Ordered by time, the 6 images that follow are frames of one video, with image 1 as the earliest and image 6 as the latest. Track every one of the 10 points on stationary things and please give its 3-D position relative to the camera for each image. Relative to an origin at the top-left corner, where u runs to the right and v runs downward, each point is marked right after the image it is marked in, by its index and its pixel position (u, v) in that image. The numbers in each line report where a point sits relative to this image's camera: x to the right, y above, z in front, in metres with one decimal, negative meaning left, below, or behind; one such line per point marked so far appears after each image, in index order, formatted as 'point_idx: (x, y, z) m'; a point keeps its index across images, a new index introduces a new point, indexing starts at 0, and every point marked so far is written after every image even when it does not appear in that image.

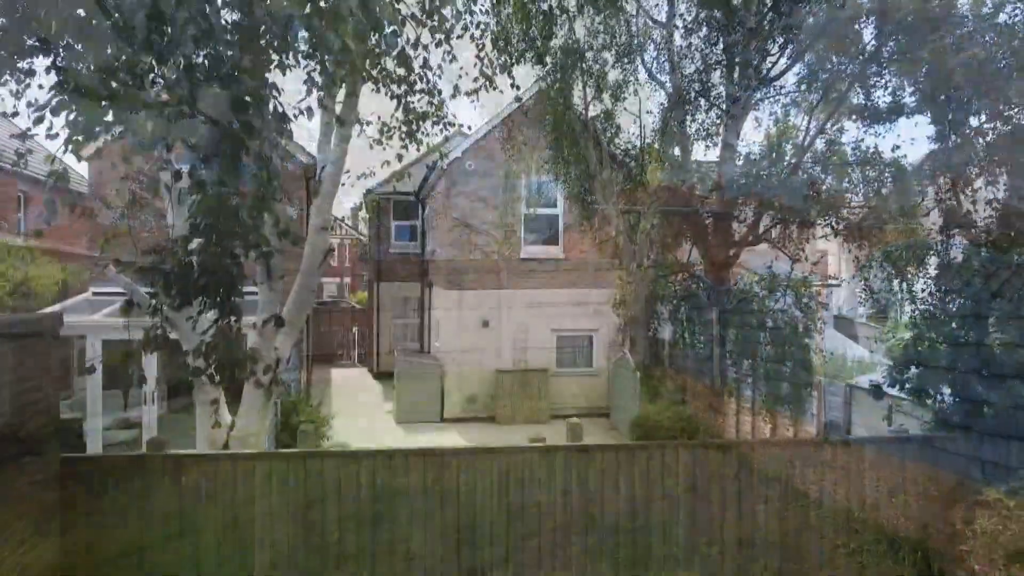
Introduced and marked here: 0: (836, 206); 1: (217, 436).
0: (+3.0, +0.8, +5.6) m
1: (-2.4, -1.2, +5.1) m
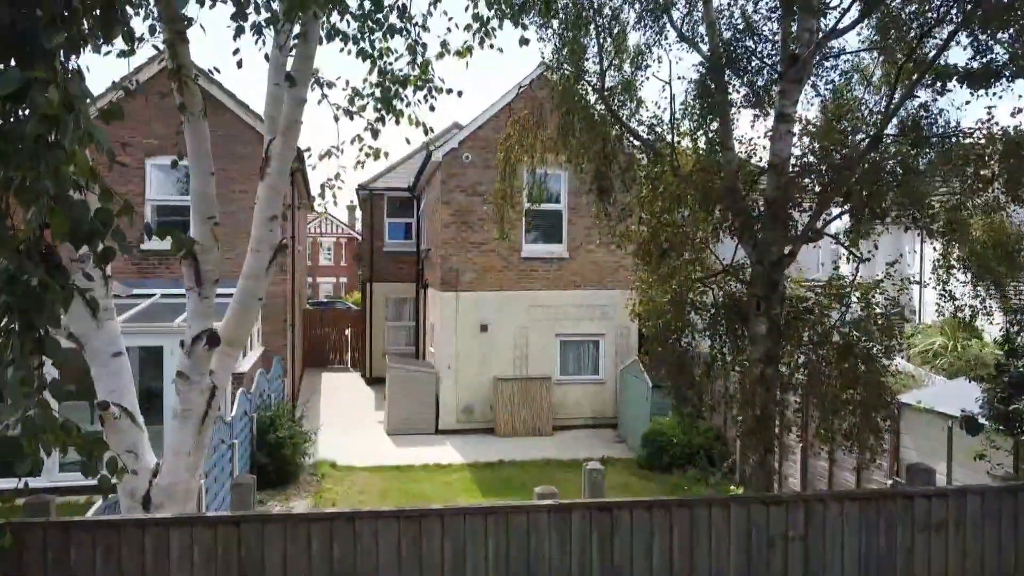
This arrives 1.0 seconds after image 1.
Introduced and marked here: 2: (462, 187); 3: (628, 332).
0: (+3.0, +0.7, +4.4) m
1: (-2.4, -1.3, +4.0) m
2: (-1.2, +2.4, +14.2) m
3: (+2.8, -1.1, +14.9) m
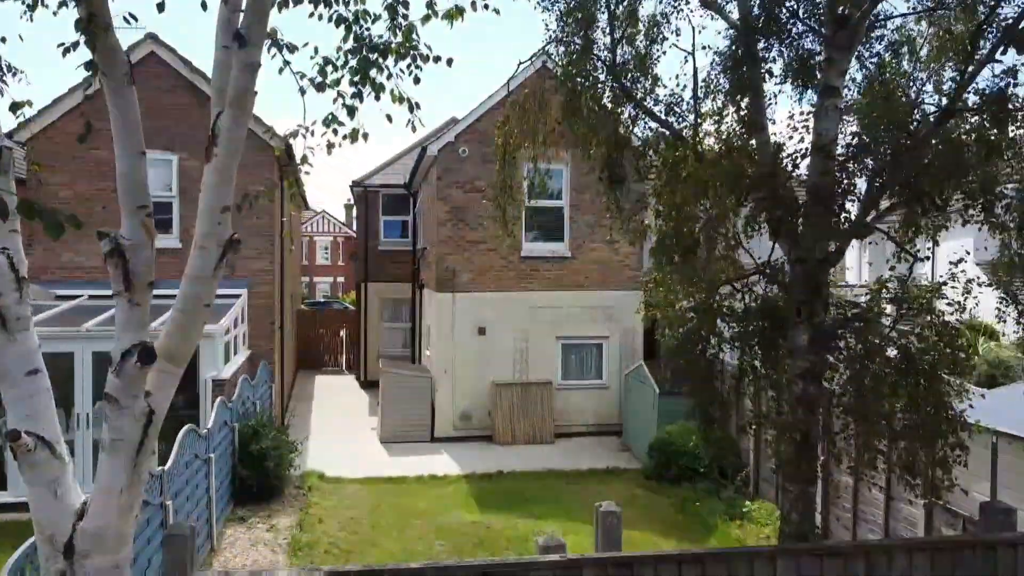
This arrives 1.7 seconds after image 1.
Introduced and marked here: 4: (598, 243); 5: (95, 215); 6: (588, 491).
0: (+3.0, +0.7, +3.8) m
1: (-2.5, -1.3, +3.3) m
2: (-1.2, +2.3, +13.6) m
3: (+2.8, -1.1, +14.2) m
4: (+2.0, +1.0, +14.1) m
5: (-8.6, +1.5, +12.6) m
6: (+1.4, -3.6, +10.8) m
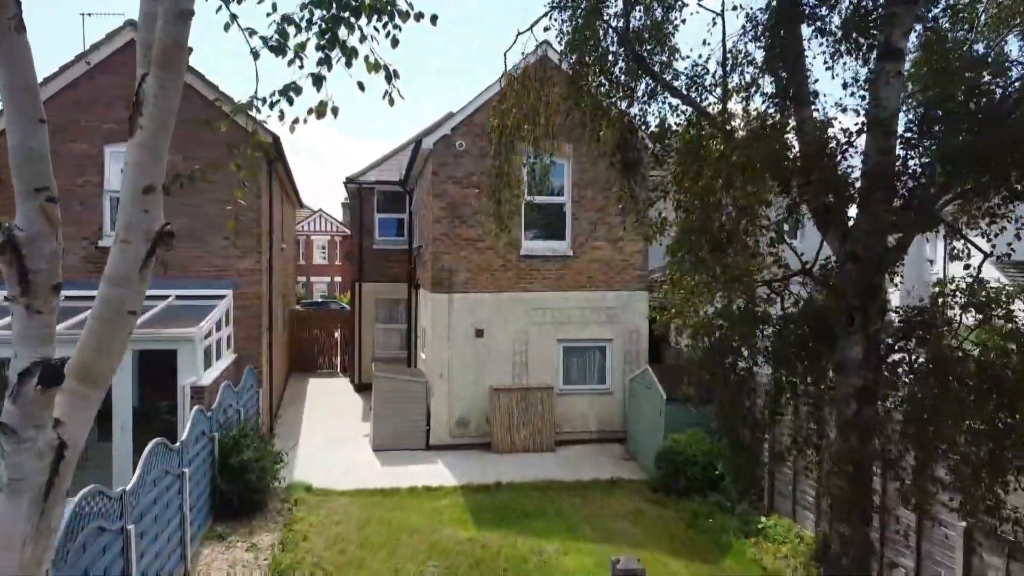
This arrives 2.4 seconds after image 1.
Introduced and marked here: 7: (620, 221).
0: (+3.0, +0.7, +3.1) m
1: (-2.5, -1.3, +2.7) m
2: (-1.2, +2.3, +12.9) m
3: (+2.8, -1.1, +13.6) m
4: (+2.0, +1.0, +13.4) m
5: (-8.6, +1.5, +11.9) m
6: (+1.3, -3.6, +10.1) m
7: (+2.4, +1.5, +13.5) m
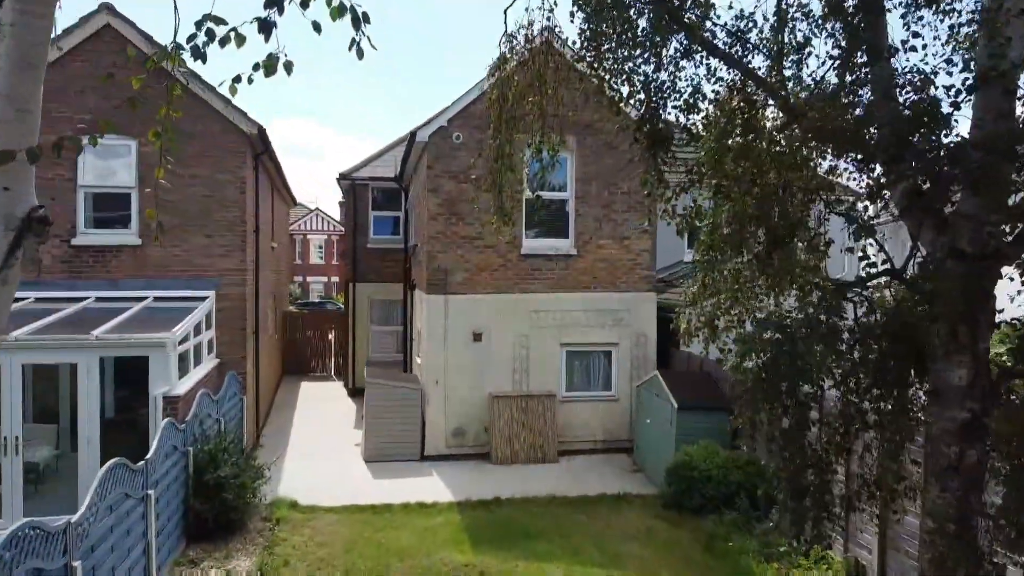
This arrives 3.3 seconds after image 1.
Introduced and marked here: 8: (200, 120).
0: (+3.0, +0.6, +2.4) m
1: (-2.5, -1.3, +1.9) m
2: (-1.2, +2.3, +12.2) m
3: (+2.8, -1.1, +12.8) m
4: (+2.0, +1.0, +12.7) m
5: (-8.6, +1.5, +11.2) m
6: (+1.3, -3.6, +9.4) m
7: (+2.4, +1.5, +12.8) m
8: (-6.0, +3.2, +11.7) m
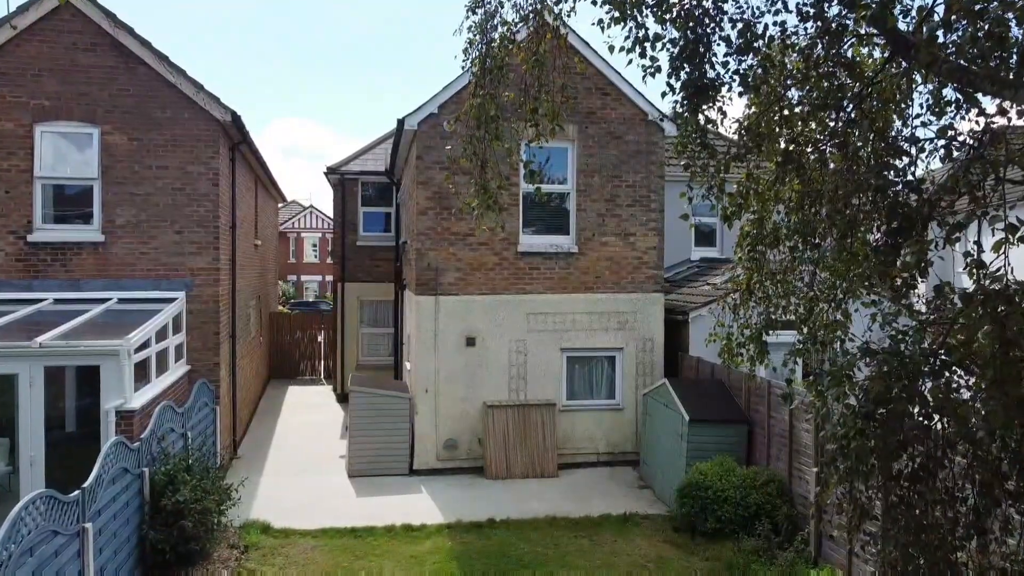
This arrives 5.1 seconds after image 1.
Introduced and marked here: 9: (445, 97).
0: (+2.9, +0.6, +1.5) m
1: (-2.5, -1.4, +1.0) m
2: (-1.3, +2.3, +11.2) m
3: (+2.7, -1.1, +11.9) m
4: (+1.9, +1.0, +11.8) m
5: (-8.7, +1.5, +10.2) m
6: (+1.3, -3.6, +8.5) m
7: (+2.3, +1.4, +11.8) m
8: (-6.1, +3.2, +10.8) m
9: (-1.2, +3.5, +11.1) m
